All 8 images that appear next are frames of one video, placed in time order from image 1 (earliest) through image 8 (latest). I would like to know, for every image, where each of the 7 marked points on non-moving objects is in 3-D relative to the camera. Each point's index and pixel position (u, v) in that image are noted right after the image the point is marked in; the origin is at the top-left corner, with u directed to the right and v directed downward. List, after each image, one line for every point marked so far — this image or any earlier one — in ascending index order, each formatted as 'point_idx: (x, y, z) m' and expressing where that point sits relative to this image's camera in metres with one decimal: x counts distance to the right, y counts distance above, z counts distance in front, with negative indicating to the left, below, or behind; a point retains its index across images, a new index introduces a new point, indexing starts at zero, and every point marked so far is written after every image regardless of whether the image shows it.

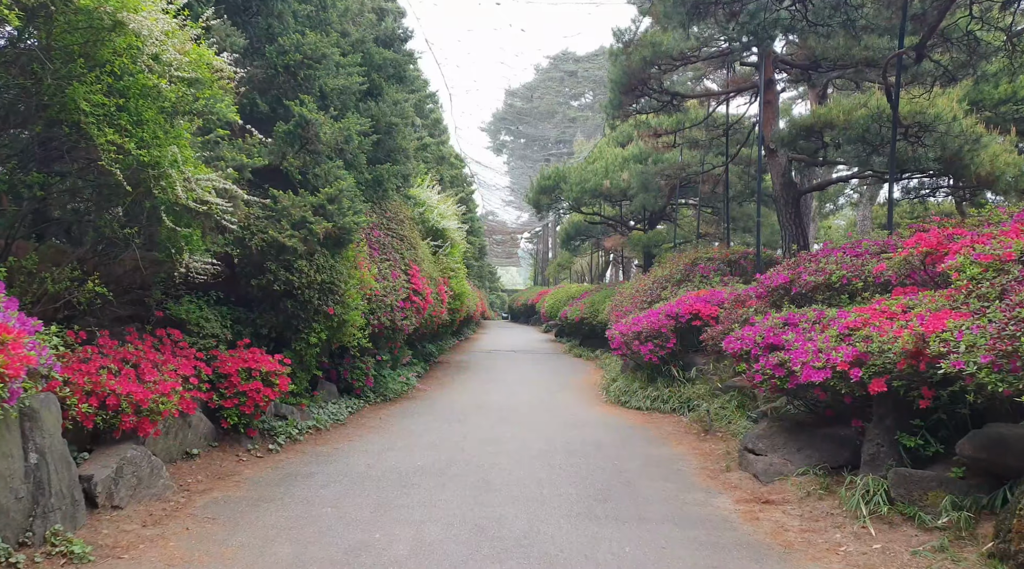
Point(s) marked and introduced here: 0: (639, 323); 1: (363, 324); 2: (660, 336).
0: (+1.8, -0.6, +10.2) m
1: (-1.8, -0.5, +8.4) m
2: (+2.1, -0.7, +9.9) m
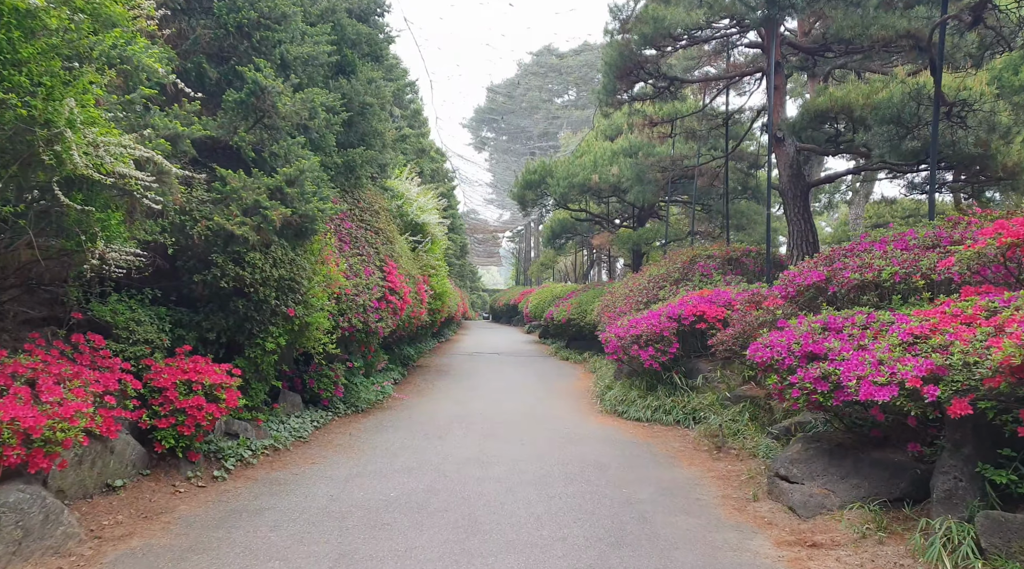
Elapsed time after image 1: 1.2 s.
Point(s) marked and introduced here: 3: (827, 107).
0: (+1.7, -0.5, +9.4) m
1: (-1.9, -0.5, +7.5) m
2: (+1.9, -0.7, +9.1) m
3: (+3.9, +2.2, +8.8) m
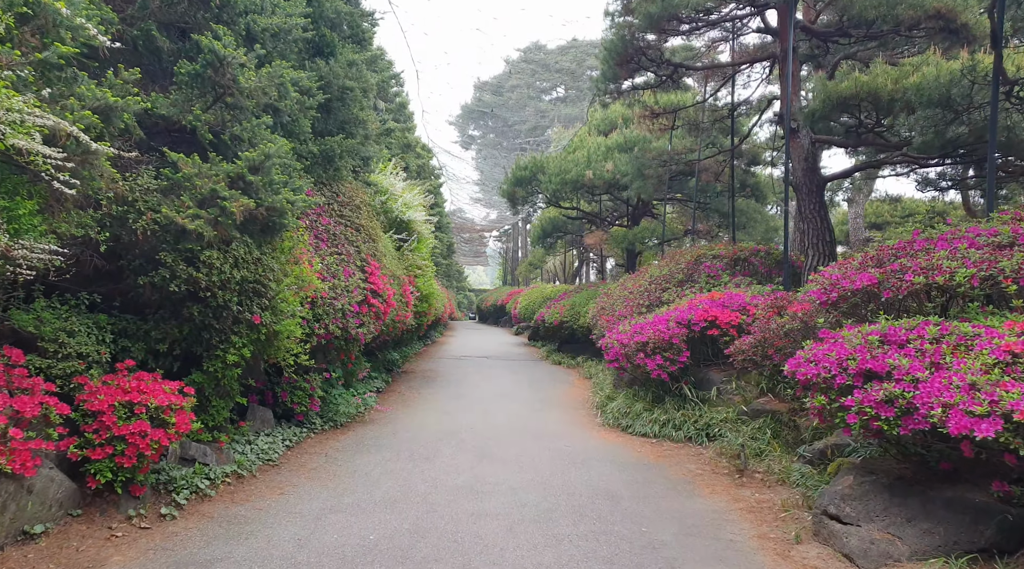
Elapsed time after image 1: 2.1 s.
0: (+1.6, -0.6, +8.6) m
1: (-2.0, -0.5, +6.6) m
2: (+1.9, -0.8, +8.3) m
3: (+3.9, +2.2, +8.1) m
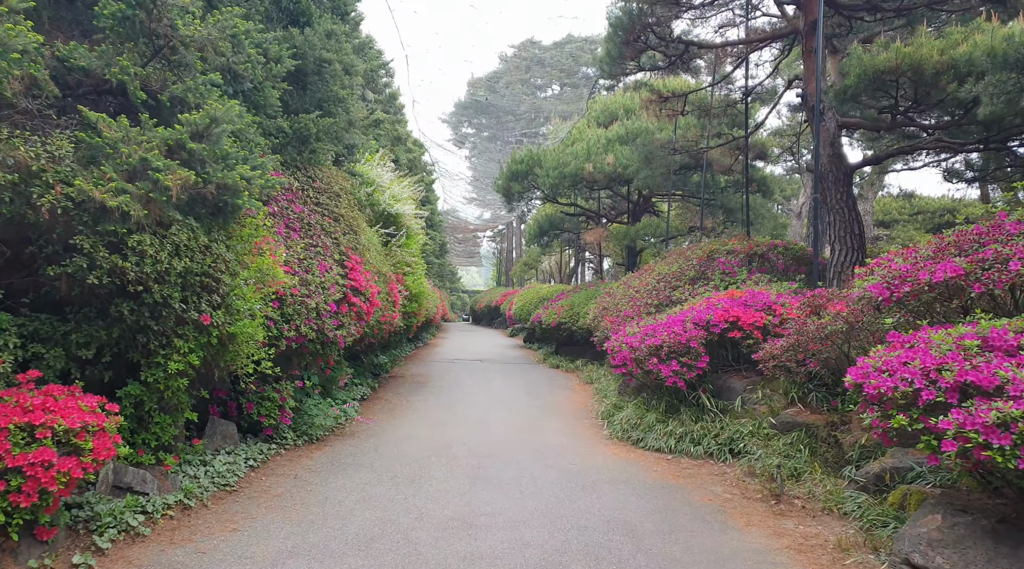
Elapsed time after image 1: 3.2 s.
0: (+1.6, -0.5, +7.7) m
1: (-2.0, -0.4, +5.7) m
2: (+1.9, -0.7, +7.4) m
3: (+3.9, +2.2, +7.3) m
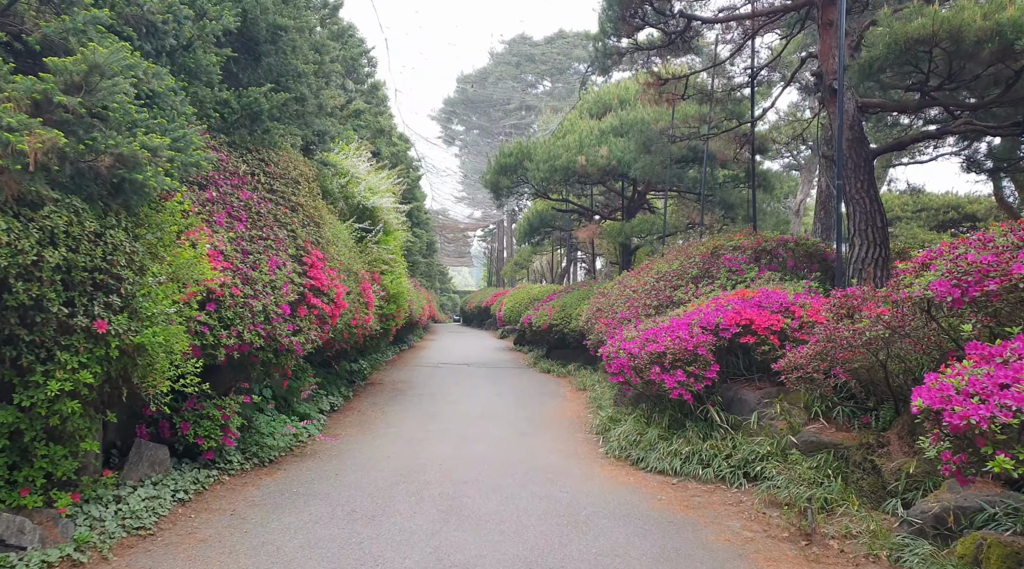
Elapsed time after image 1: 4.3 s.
0: (+1.4, -0.5, +6.8) m
1: (-2.1, -0.4, +4.8) m
2: (+1.7, -0.7, +6.5) m
3: (+3.7, +2.2, +6.4) m
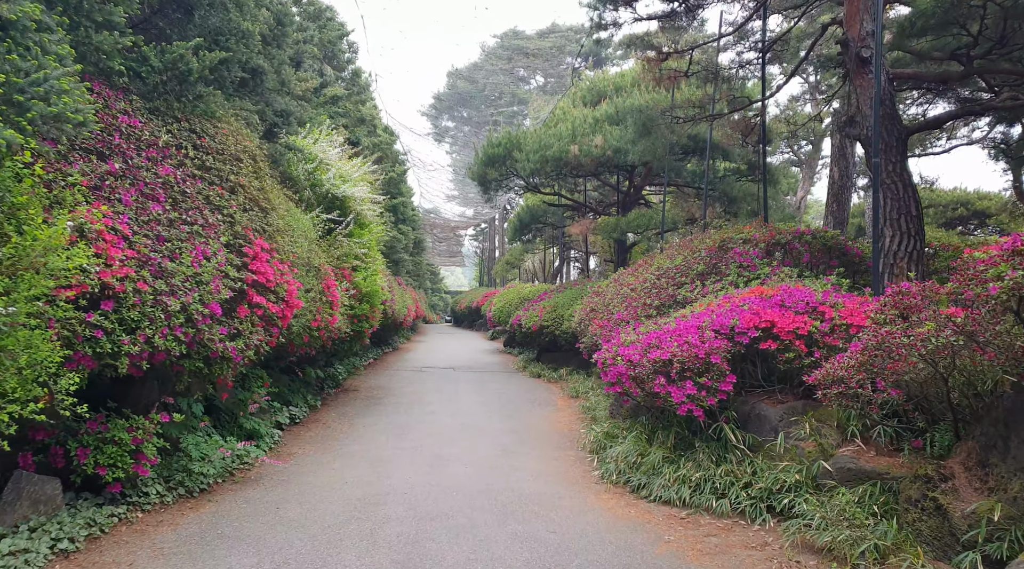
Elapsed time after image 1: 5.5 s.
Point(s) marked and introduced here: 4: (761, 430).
0: (+1.2, -0.5, +5.8) m
1: (-2.3, -0.4, +3.7) m
2: (+1.5, -0.7, +5.5) m
3: (+3.5, +2.3, +5.4) m
4: (+1.9, -1.1, +5.5) m
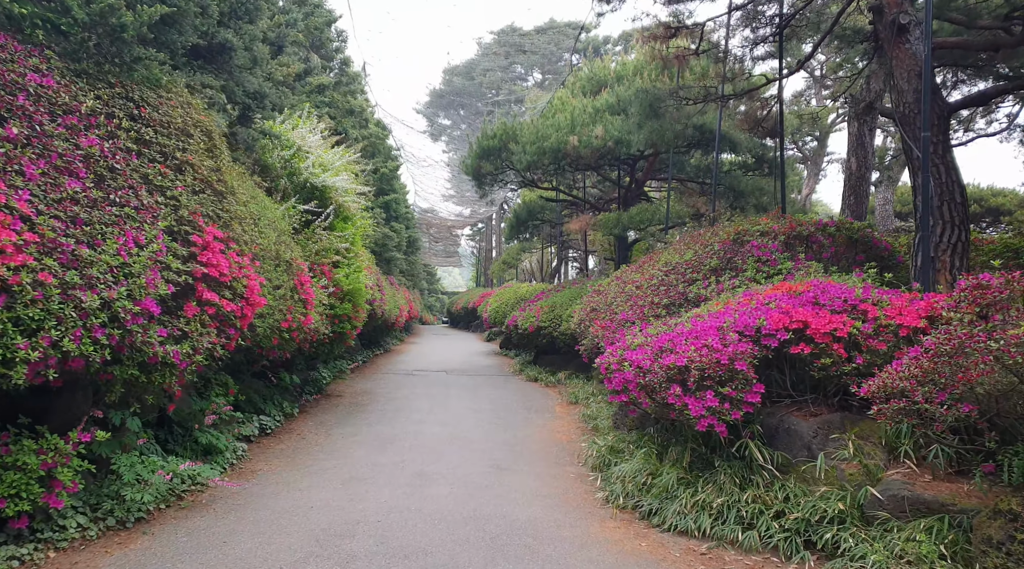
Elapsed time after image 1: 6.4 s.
0: (+1.2, -0.5, +5.0) m
1: (-2.3, -0.3, +2.9) m
2: (+1.5, -0.6, +4.7) m
3: (+3.5, +2.3, +4.6) m
4: (+1.9, -1.1, +4.7) m
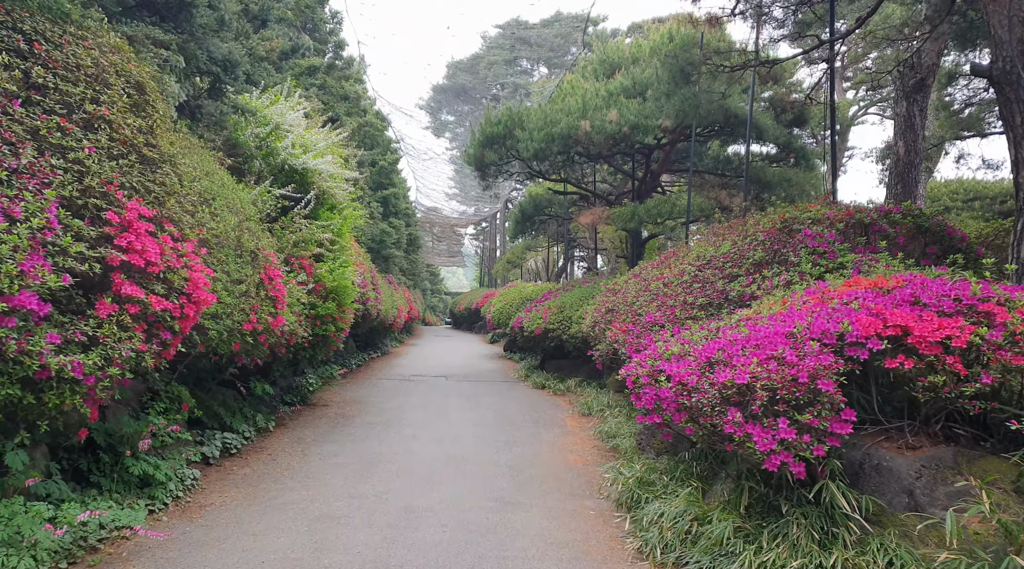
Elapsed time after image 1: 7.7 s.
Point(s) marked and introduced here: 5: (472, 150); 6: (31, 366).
0: (+1.2, -0.4, +3.9) m
1: (-2.3, -0.3, +1.8) m
2: (+1.5, -0.6, +3.6) m
3: (+3.5, +2.3, +3.5) m
4: (+1.9, -1.1, +3.6) m
5: (-0.8, +2.7, +14.2) m
6: (-2.1, -0.4, +2.9) m
